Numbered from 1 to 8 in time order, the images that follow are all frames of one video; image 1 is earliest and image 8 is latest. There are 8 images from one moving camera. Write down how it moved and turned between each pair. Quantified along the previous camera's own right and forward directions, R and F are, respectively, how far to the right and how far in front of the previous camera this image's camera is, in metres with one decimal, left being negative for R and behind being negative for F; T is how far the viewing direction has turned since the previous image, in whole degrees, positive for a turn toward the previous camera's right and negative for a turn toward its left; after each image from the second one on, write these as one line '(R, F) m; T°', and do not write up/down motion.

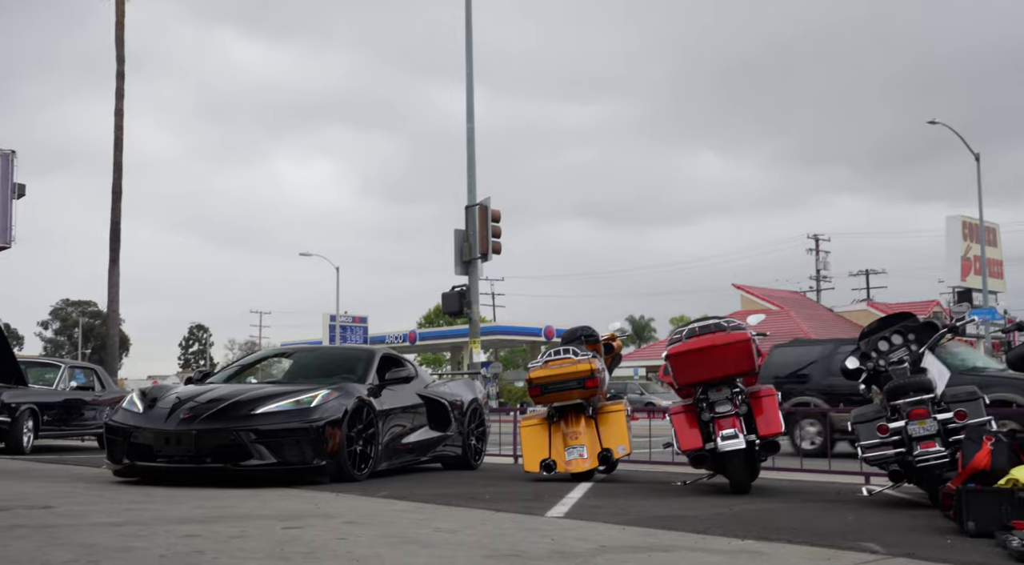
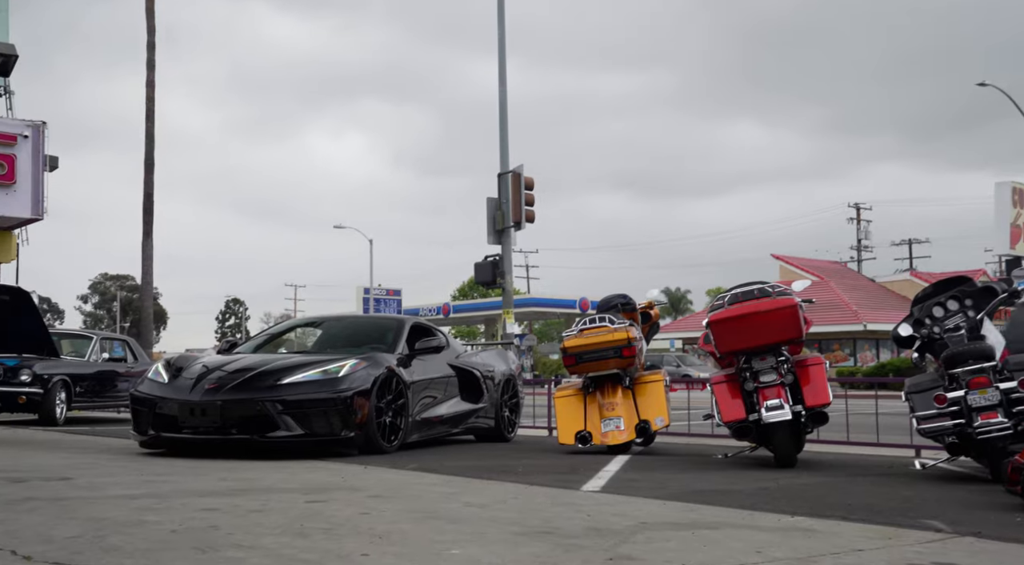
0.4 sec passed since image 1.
(0.0, +0.3) m; -2°
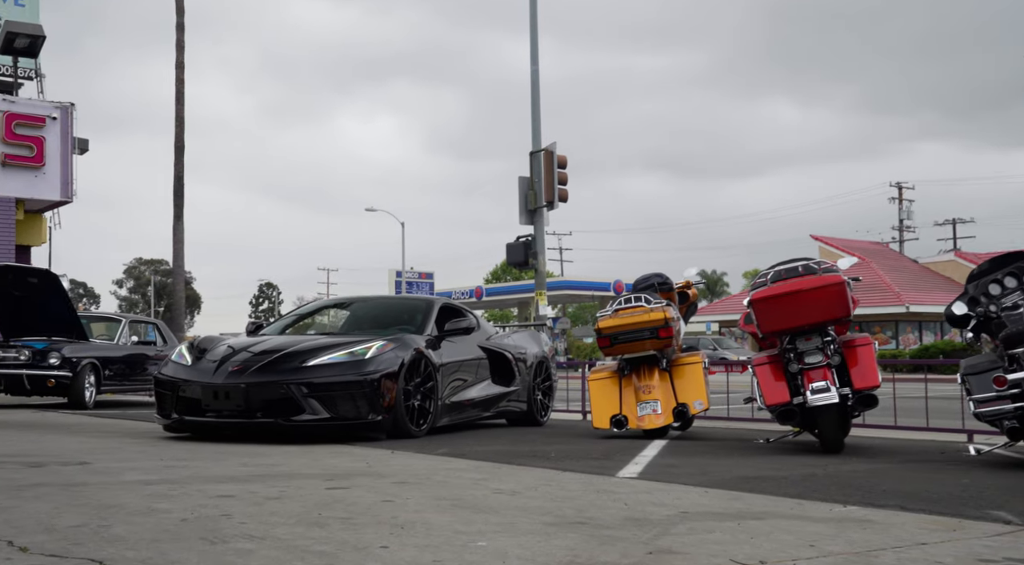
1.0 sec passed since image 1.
(0.0, +0.3) m; -2°
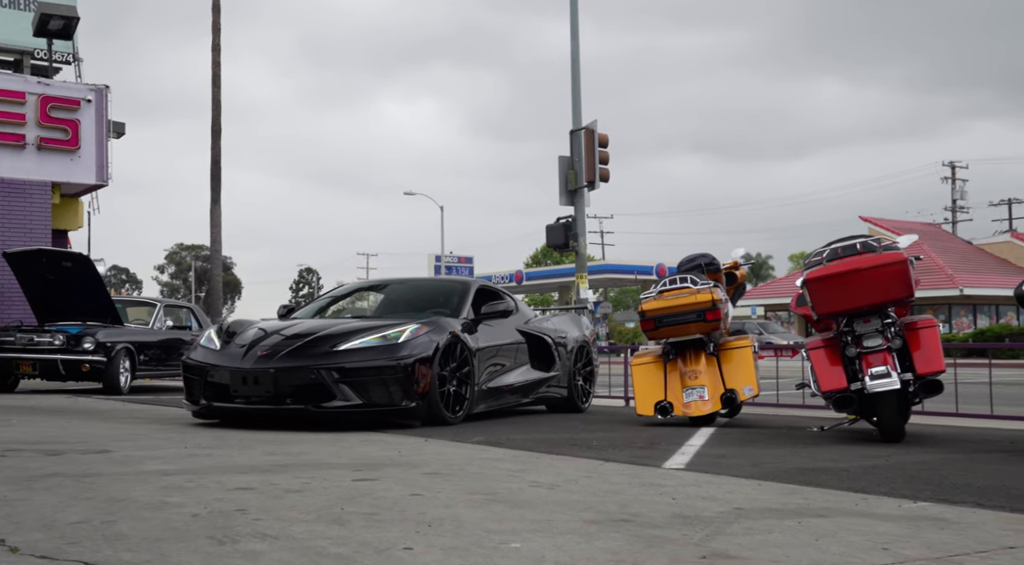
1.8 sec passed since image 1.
(0.0, +0.4) m; -2°
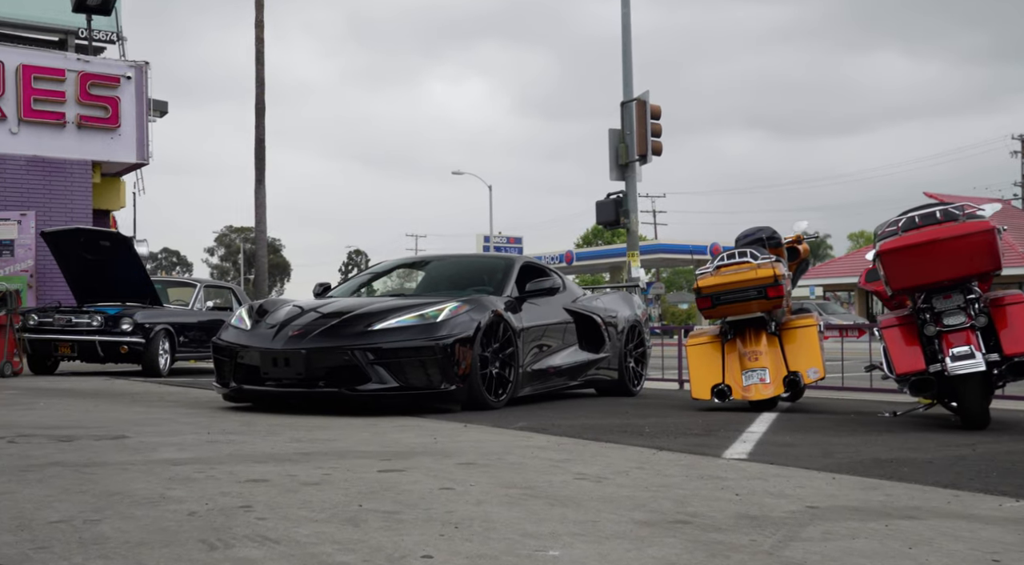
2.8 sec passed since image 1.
(0.0, +0.5) m; -3°
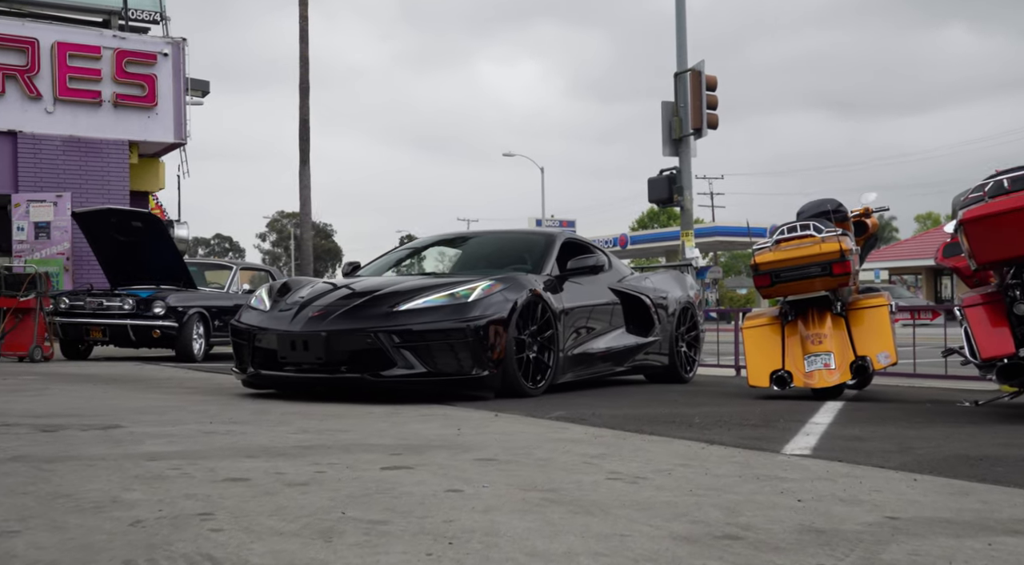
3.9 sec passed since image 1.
(+0.1, +0.6) m; -3°
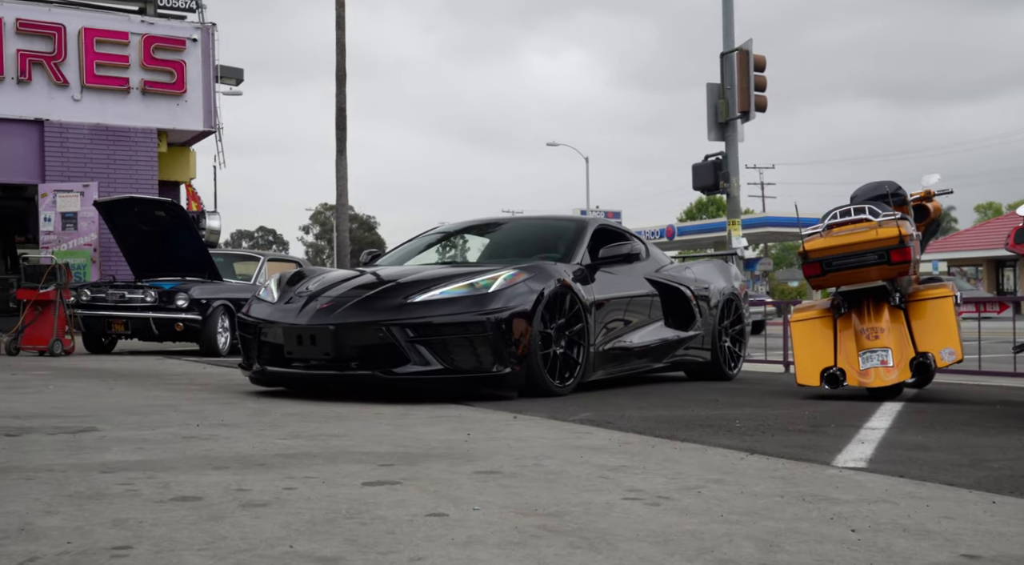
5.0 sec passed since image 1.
(+0.2, +0.5) m; -3°
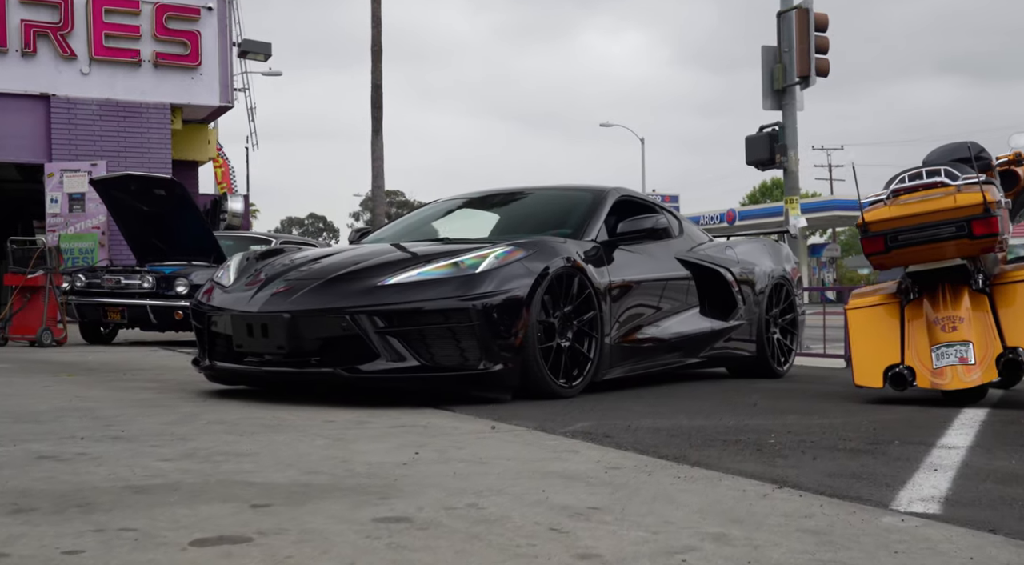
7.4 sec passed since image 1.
(+0.4, +1.0) m; -4°
